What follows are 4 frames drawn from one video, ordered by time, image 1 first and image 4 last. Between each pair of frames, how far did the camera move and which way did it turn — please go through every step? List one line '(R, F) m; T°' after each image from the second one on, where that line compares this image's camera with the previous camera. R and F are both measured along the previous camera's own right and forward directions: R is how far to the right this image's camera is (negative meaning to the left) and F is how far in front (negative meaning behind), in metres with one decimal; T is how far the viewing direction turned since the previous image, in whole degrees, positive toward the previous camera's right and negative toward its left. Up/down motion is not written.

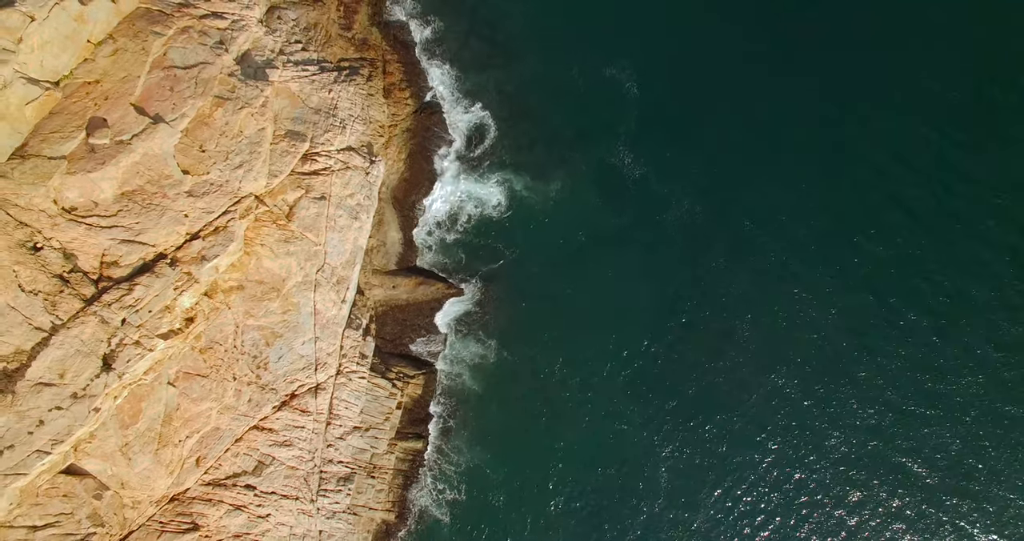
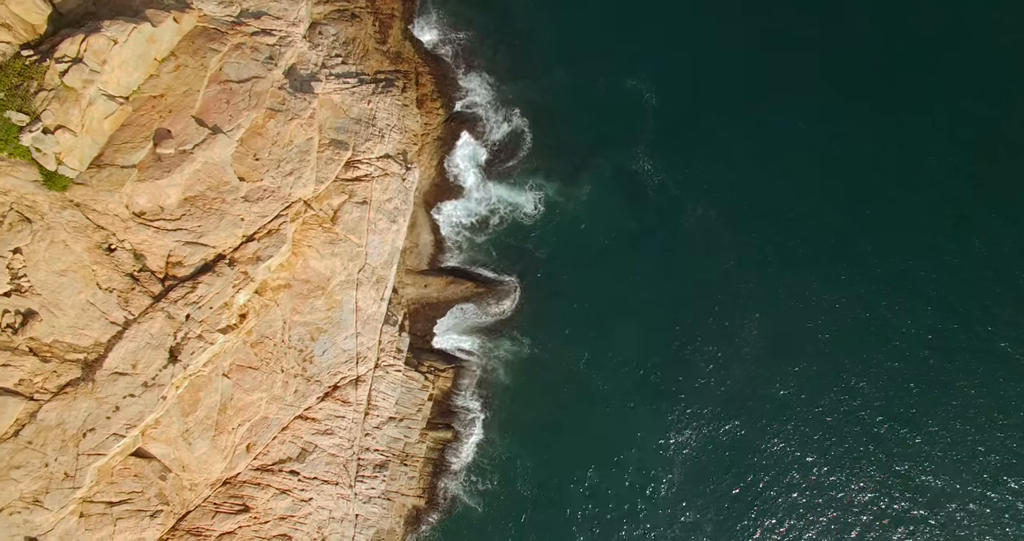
(-1.8, -2.7) m; 0°
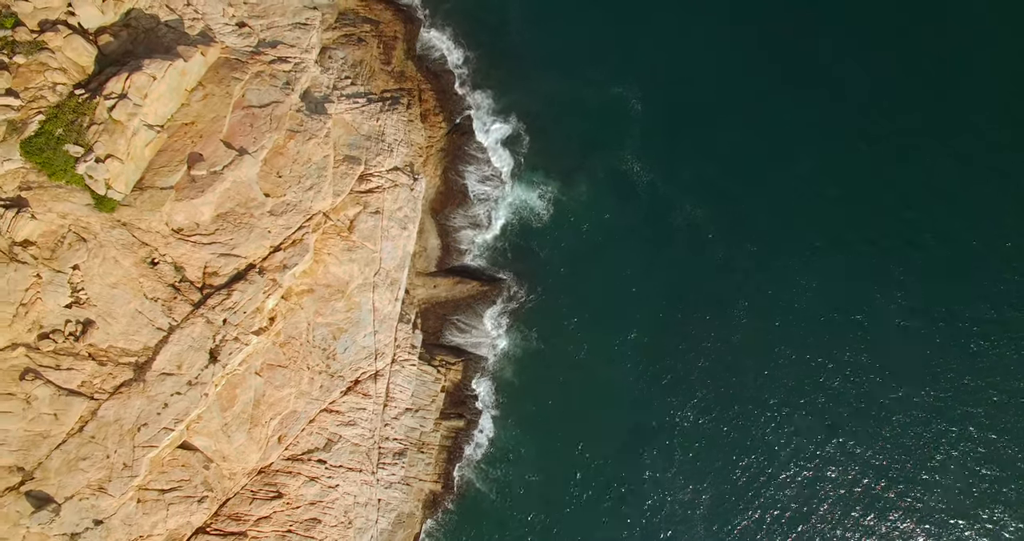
(-0.1, -3.8) m; 0°
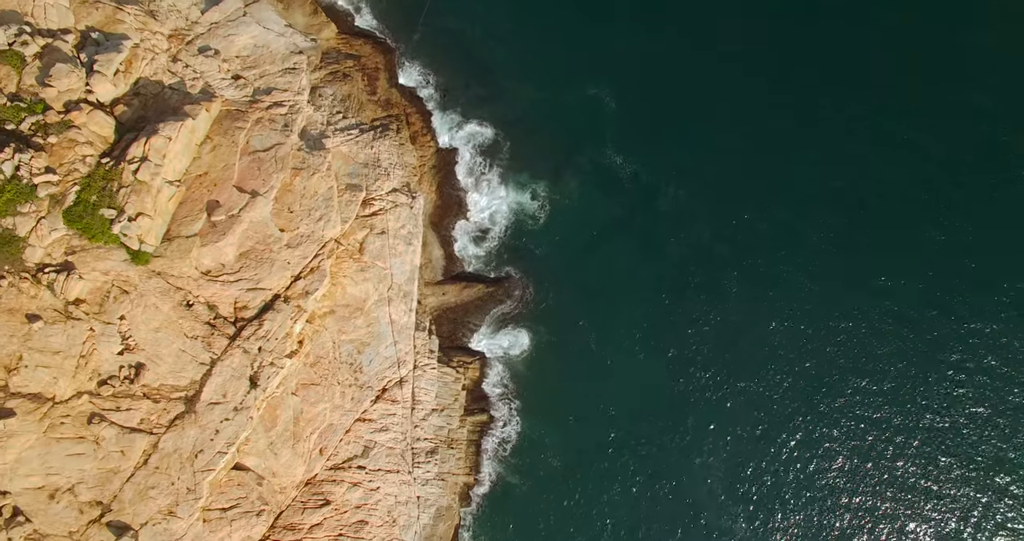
(+0.1, -3.6) m; 0°
